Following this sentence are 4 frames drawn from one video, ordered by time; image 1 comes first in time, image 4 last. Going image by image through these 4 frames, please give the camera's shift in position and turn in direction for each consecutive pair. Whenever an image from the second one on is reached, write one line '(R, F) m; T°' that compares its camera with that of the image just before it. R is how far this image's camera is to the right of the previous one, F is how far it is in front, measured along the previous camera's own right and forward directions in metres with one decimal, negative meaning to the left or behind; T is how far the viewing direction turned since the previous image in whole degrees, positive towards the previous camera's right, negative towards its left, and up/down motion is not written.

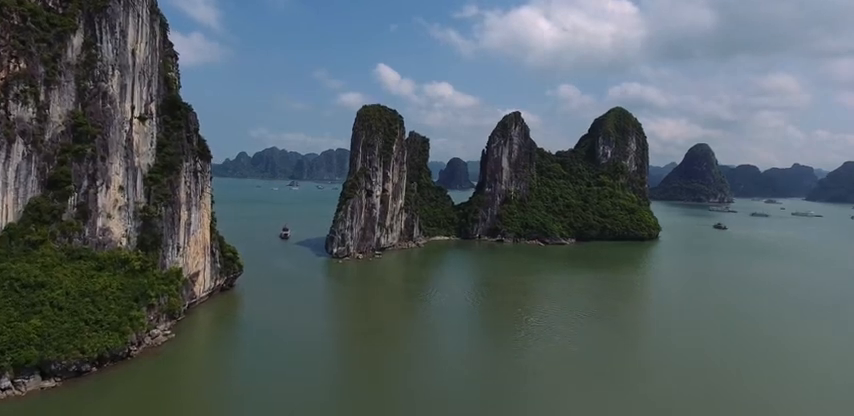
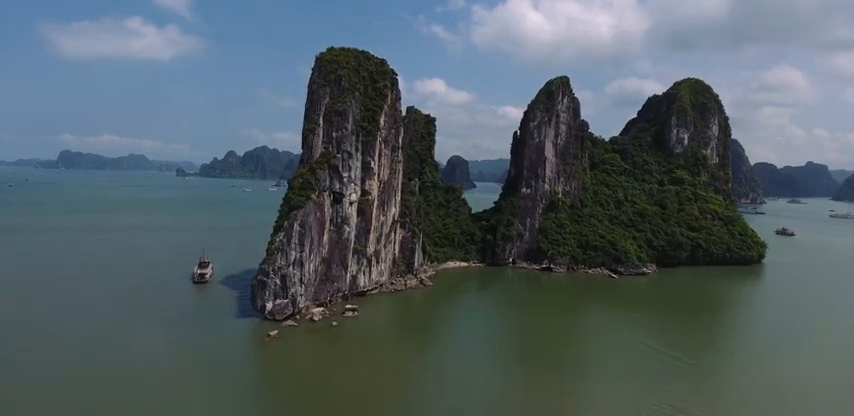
(-0.7, +19.6) m; 0°
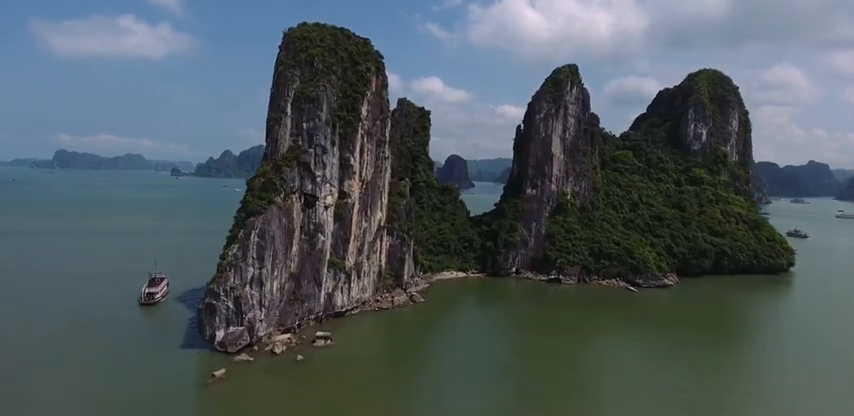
(+0.3, +4.3) m; 0°
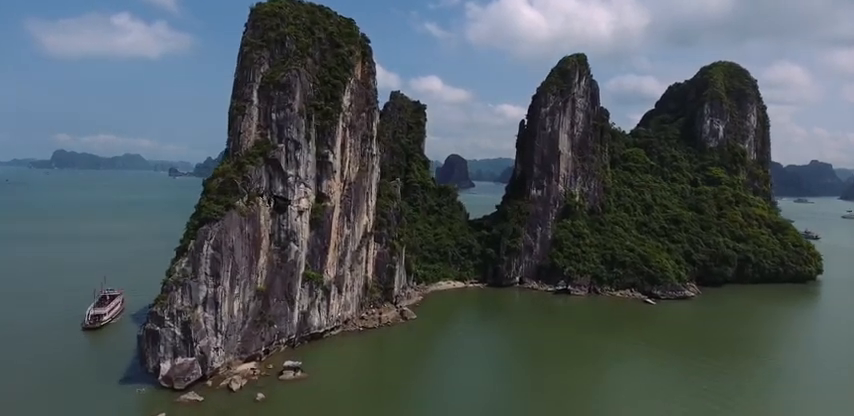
(+0.3, +3.2) m; 0°
